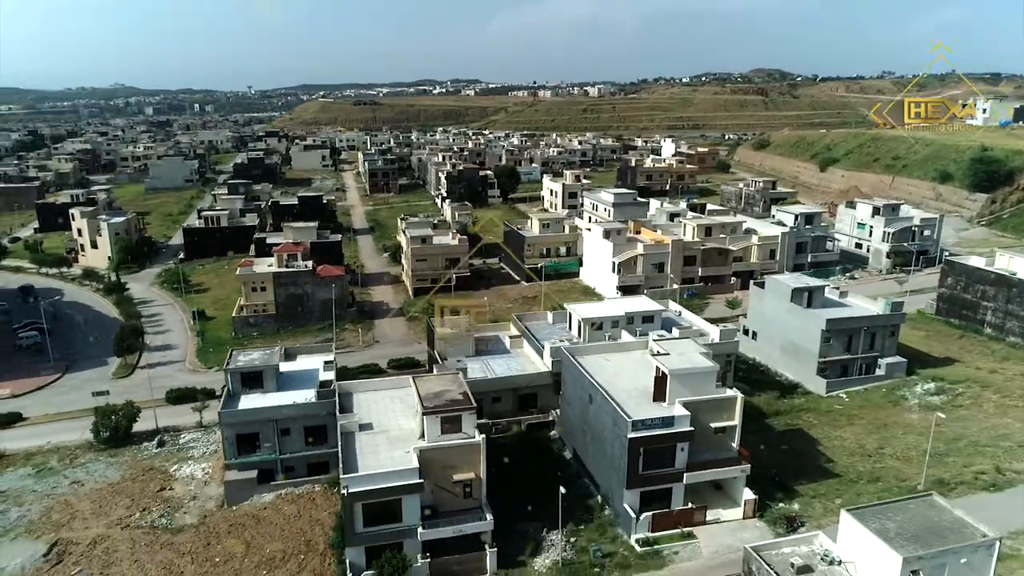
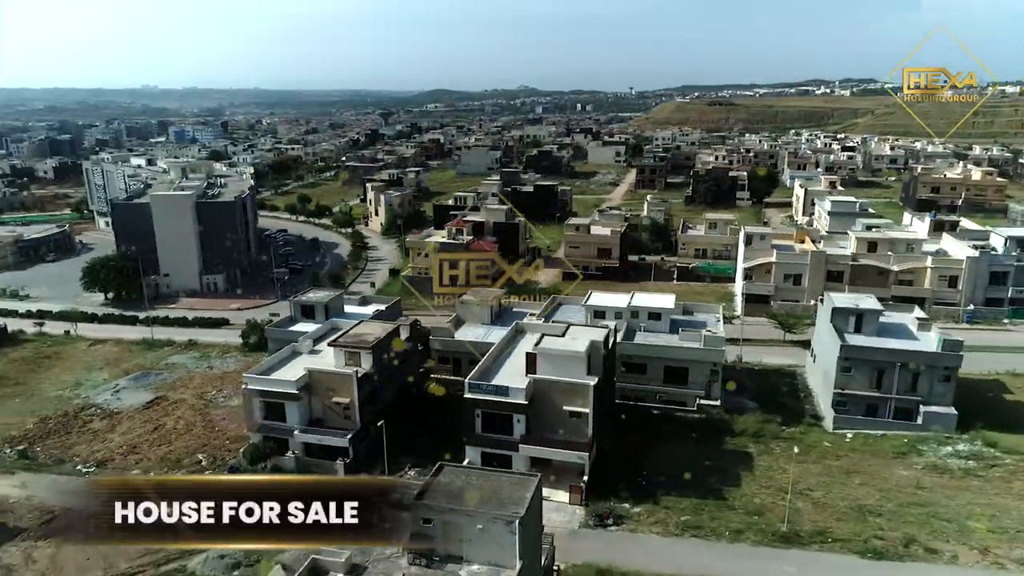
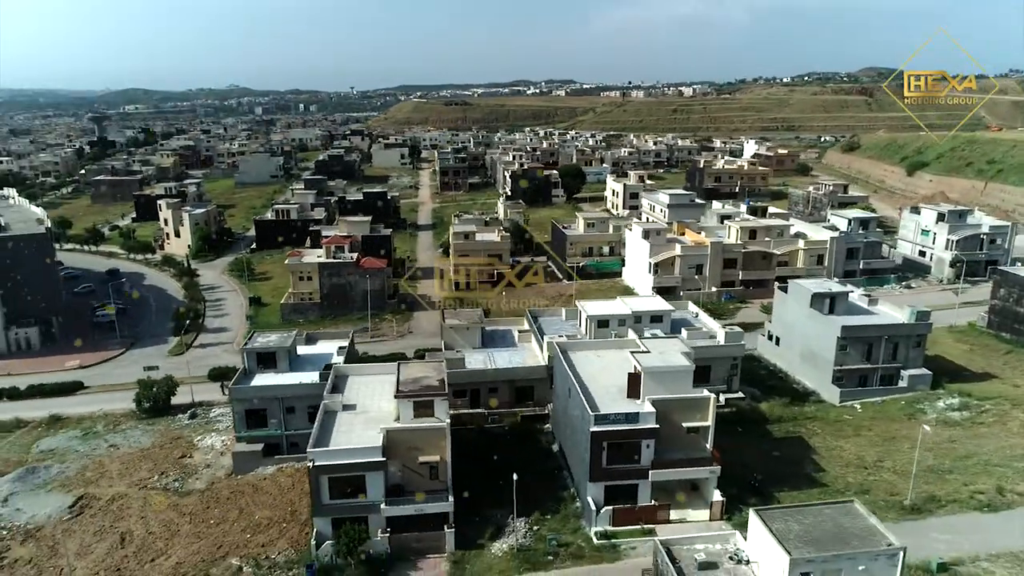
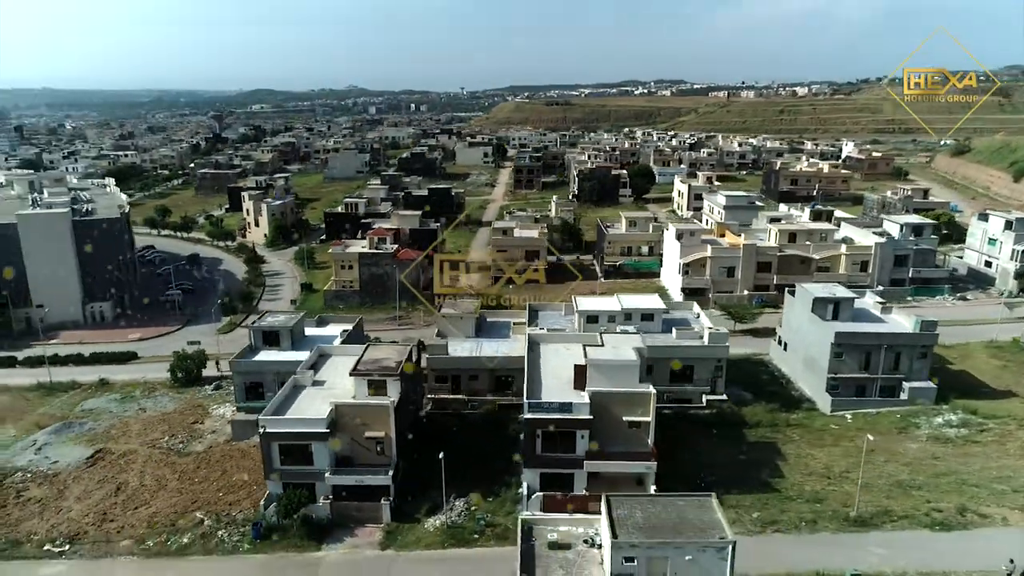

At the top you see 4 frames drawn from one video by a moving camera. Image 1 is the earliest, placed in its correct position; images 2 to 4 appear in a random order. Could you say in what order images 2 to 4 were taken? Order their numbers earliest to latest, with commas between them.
3, 4, 2
